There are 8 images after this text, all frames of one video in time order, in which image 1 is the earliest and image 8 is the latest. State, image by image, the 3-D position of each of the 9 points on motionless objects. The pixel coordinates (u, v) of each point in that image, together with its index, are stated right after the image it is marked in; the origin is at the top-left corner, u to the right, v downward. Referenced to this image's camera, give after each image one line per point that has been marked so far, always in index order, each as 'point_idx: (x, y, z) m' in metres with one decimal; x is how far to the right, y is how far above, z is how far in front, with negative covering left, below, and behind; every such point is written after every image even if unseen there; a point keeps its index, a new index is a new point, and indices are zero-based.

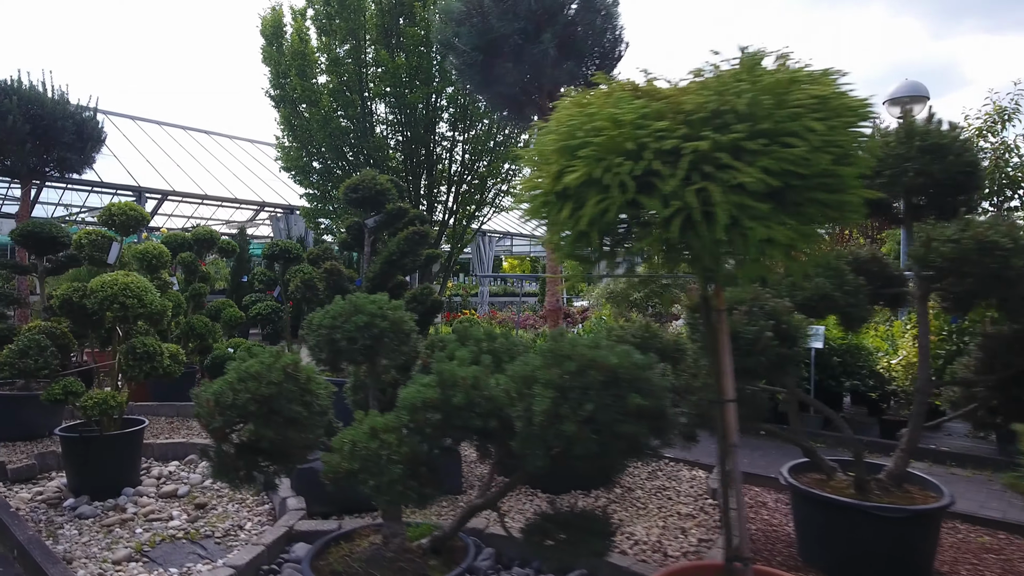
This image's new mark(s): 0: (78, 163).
0: (-5.6, +1.6, +7.2) m
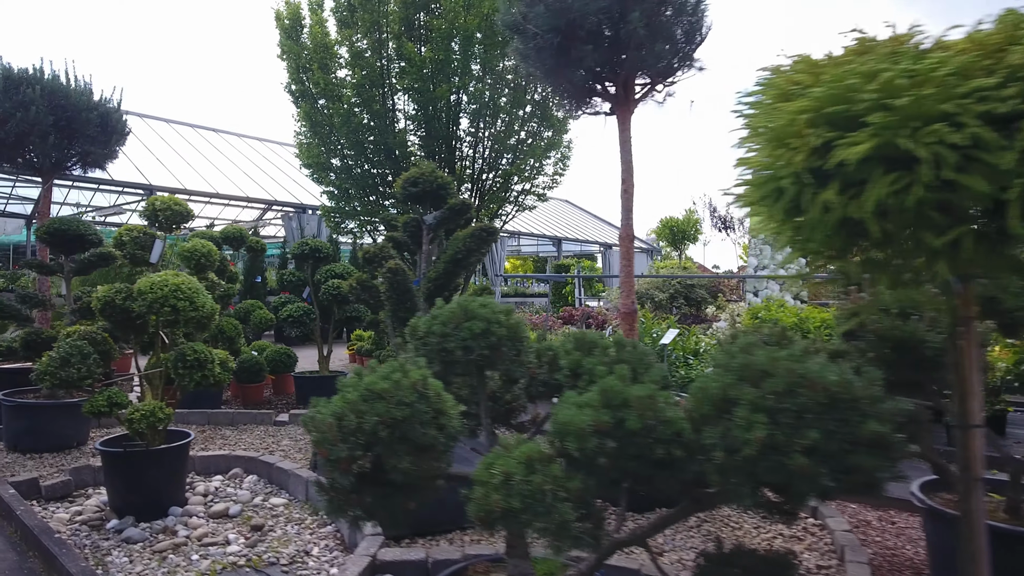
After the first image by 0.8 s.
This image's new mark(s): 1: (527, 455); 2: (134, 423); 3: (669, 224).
0: (-5.0, +1.6, +6.8) m
1: (0.0, -0.6, +1.8) m
2: (-2.6, -0.9, +3.7) m
3: (+5.9, +2.3, +20.0) m
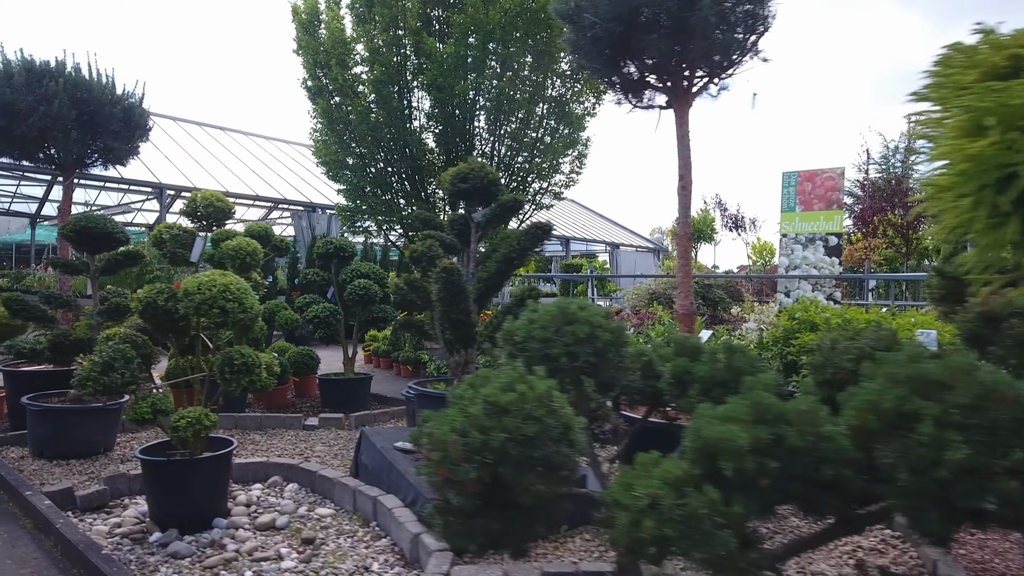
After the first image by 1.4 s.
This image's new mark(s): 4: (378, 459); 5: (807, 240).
0: (-4.6, +1.6, +6.6) m
1: (+0.5, -0.6, +1.6) m
2: (-2.1, -0.9, +3.6) m
3: (+6.3, +2.3, +19.8) m
4: (-1.0, -1.3, +4.3) m
5: (+4.7, +0.8, +8.8) m
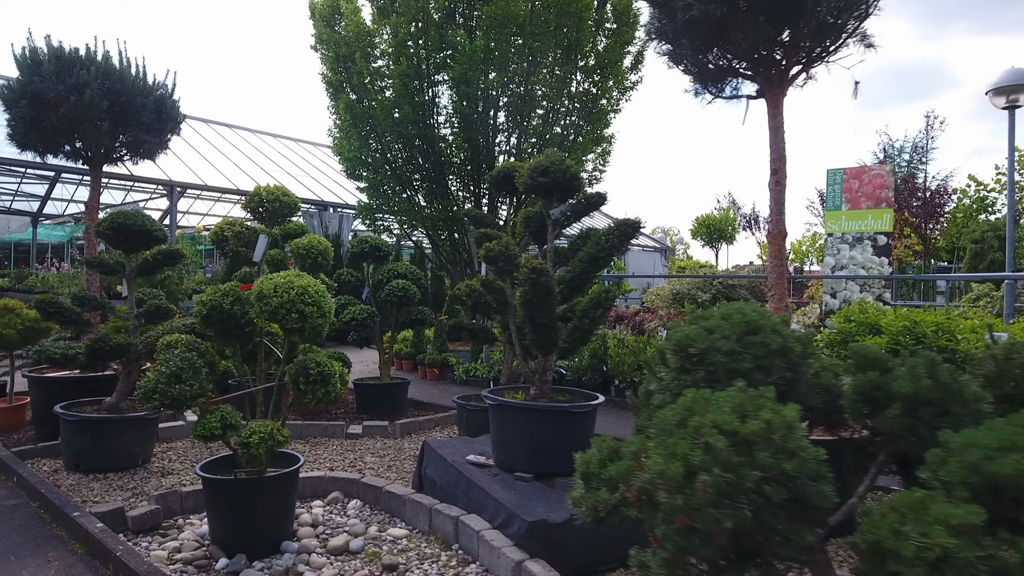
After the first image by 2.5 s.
0: (-4.0, +1.6, +6.2) m
1: (+1.1, -0.6, +1.3) m
2: (-1.5, -0.9, +3.2) m
3: (+6.8, +2.3, +19.6) m
4: (-0.4, -1.3, +4.0) m
5: (+5.3, +0.8, +8.5) m
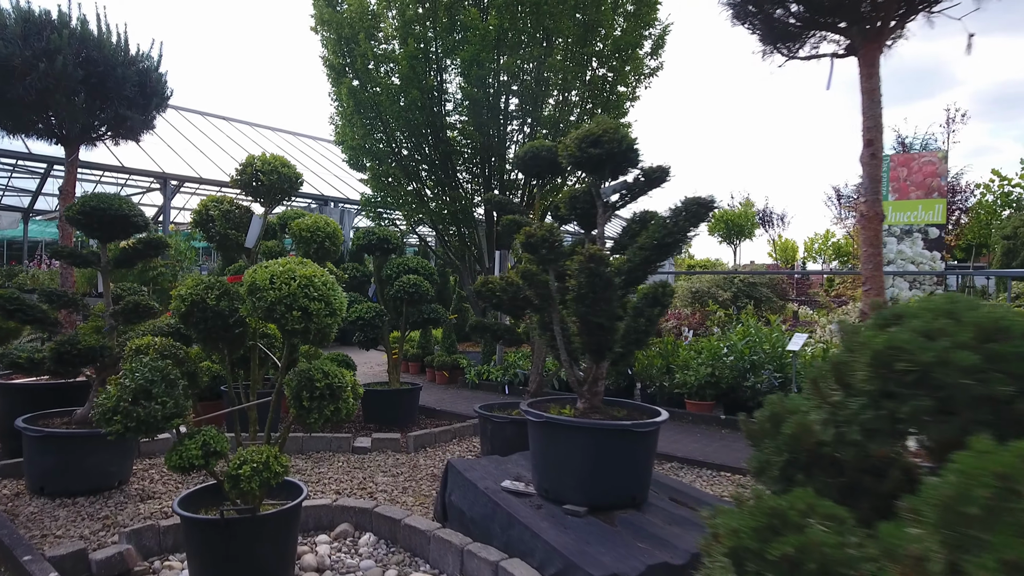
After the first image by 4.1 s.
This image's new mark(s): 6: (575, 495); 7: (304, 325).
0: (-3.7, +1.6, +5.6) m
1: (+1.4, -0.5, +0.7) m
2: (-1.3, -0.9, +2.6) m
3: (+7.0, +2.4, +18.9) m
4: (-0.2, -1.3, +3.3) m
5: (+5.5, +0.8, +7.9) m
6: (+0.4, -1.2, +3.2) m
7: (-0.9, -0.2, +2.5) m
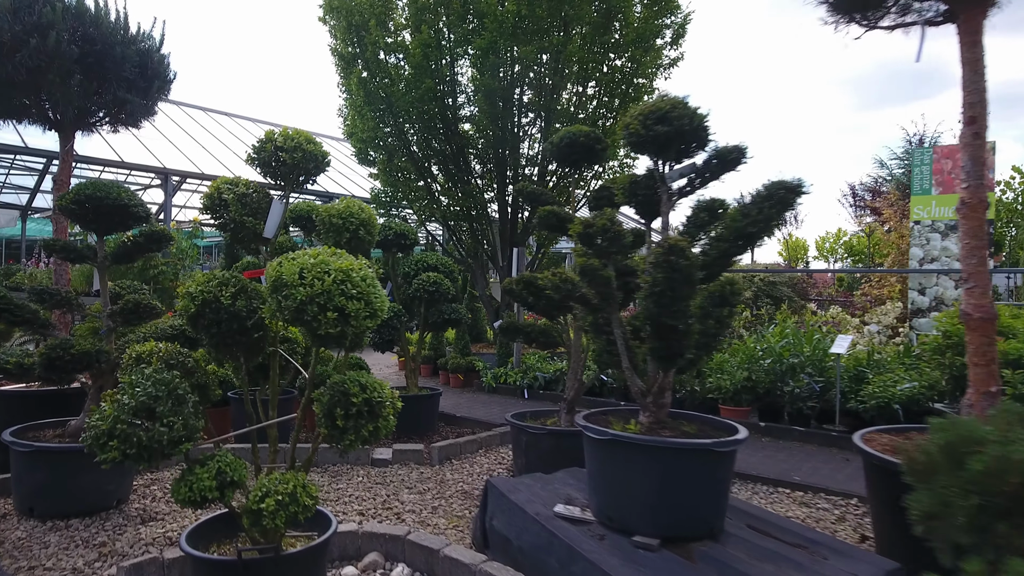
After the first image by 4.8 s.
0: (-3.5, +1.7, +5.1) m
1: (+1.7, -0.5, +0.2) m
2: (-1.0, -0.9, +2.1) m
3: (+7.3, +2.4, +18.5) m
4: (+0.1, -1.3, +2.9) m
5: (+5.8, +0.8, +7.4) m
6: (+0.7, -1.2, +2.8) m
7: (-0.6, -0.2, +2.1) m
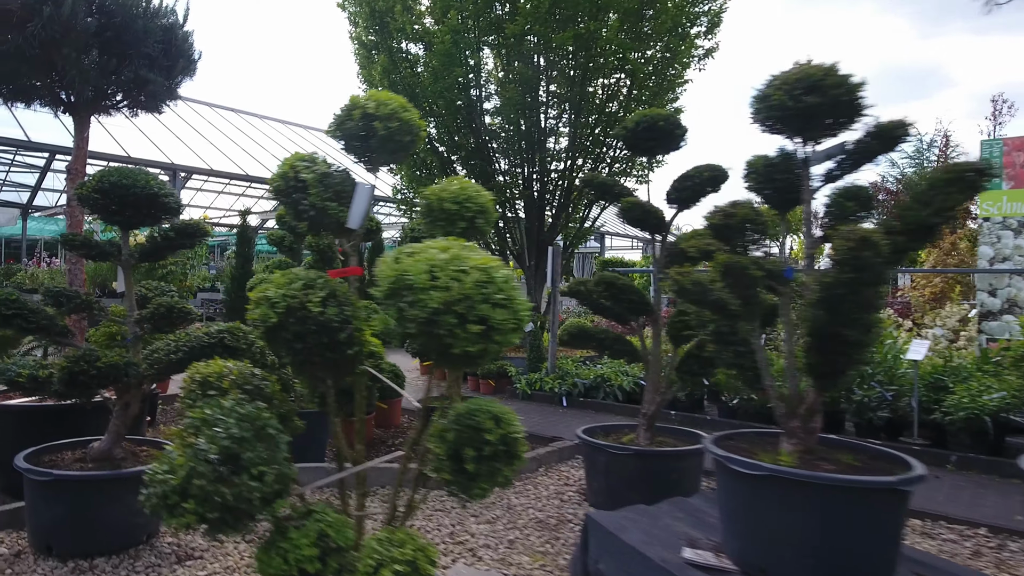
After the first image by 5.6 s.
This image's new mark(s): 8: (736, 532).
0: (-2.9, +1.7, +4.6) m
1: (+2.2, -0.5, -0.3) m
2: (-0.4, -0.9, +1.6) m
3: (+7.8, +2.4, +18.0) m
4: (+0.7, -1.3, +2.4) m
5: (+6.4, +0.8, +6.9) m
6: (+1.2, -1.2, +2.3) m
7: (-0.1, -0.2, +1.6) m
8: (+1.0, -1.1, +2.5) m
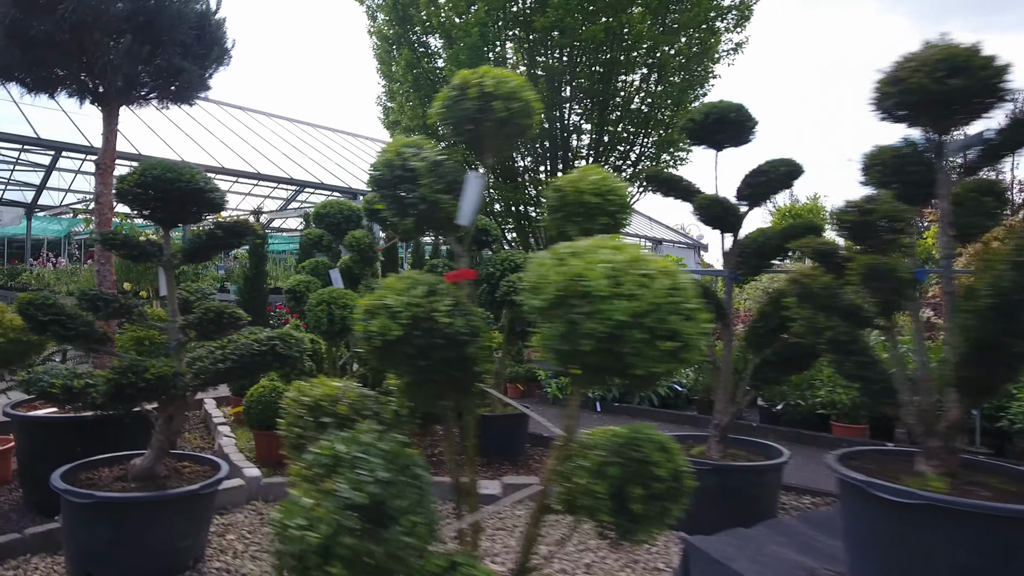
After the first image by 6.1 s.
0: (-2.5, +1.6, +4.4) m
1: (+2.7, -0.5, -0.5) m
2: (0.0, -0.9, +1.4) m
3: (+8.2, +2.4, +17.7) m
4: (+1.1, -1.3, +2.1) m
5: (+6.8, +0.8, +6.7) m
6: (+1.6, -1.2, +2.0) m
7: (+0.3, -0.2, +1.3) m
8: (+1.5, -1.1, +2.3) m
